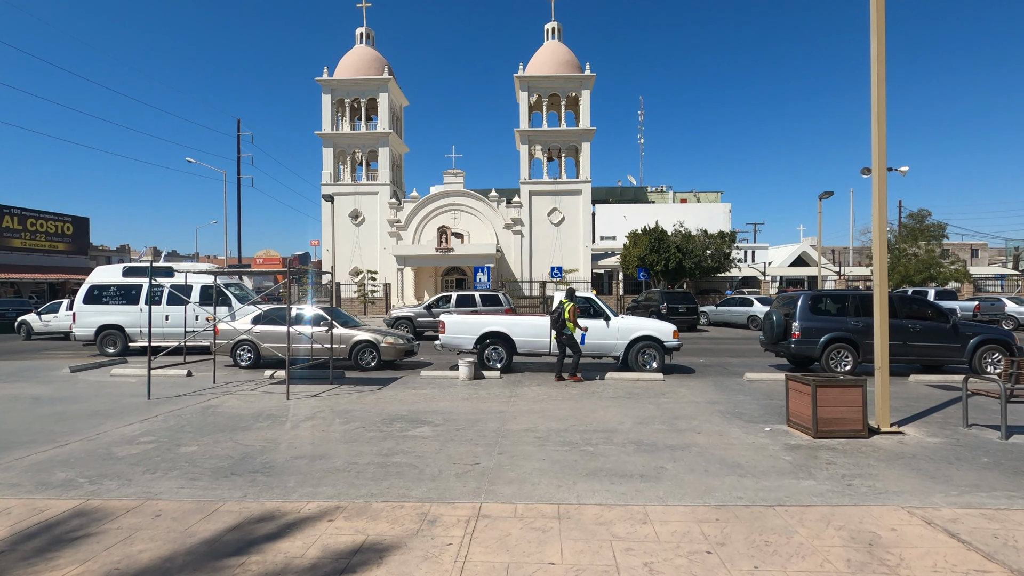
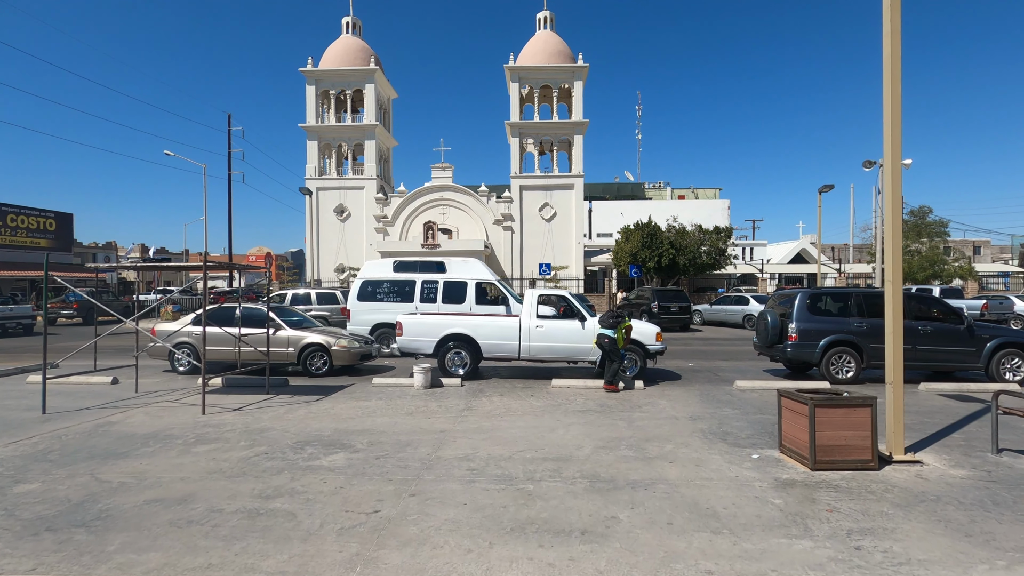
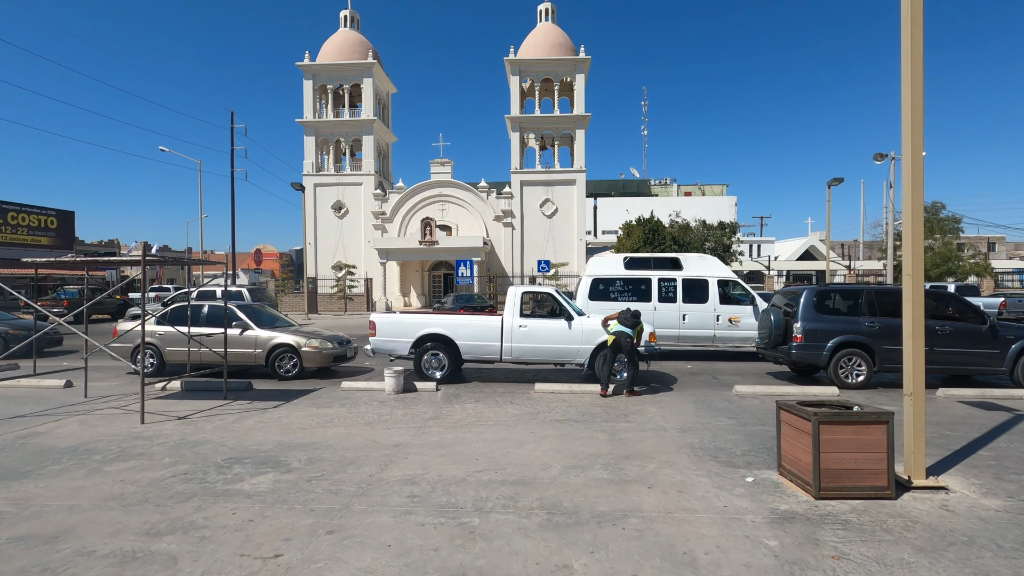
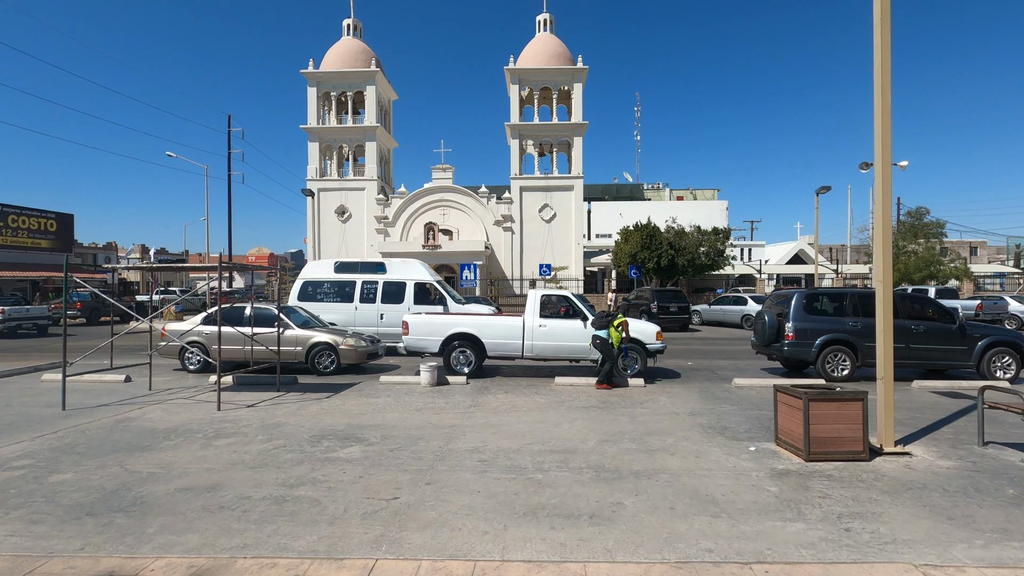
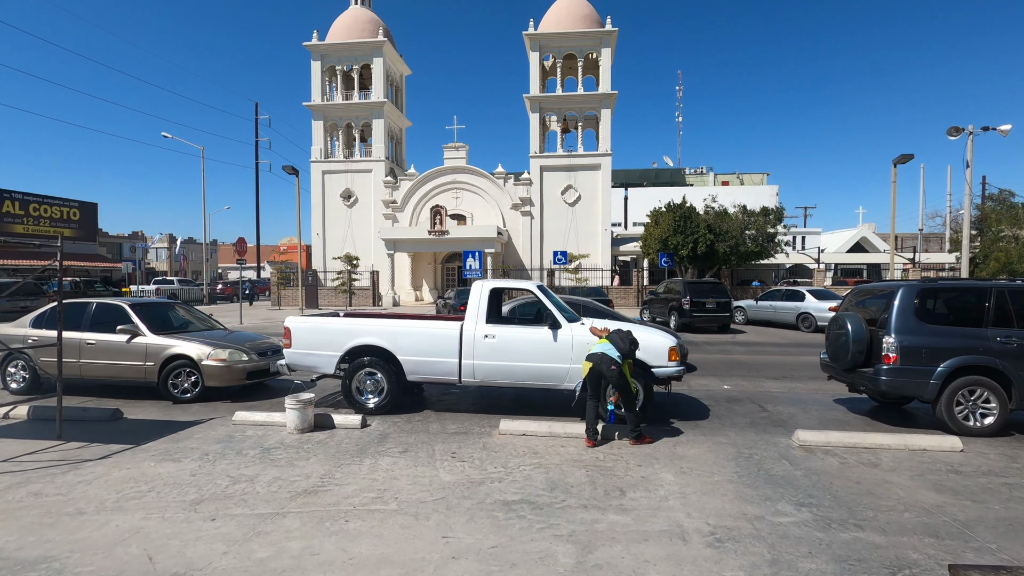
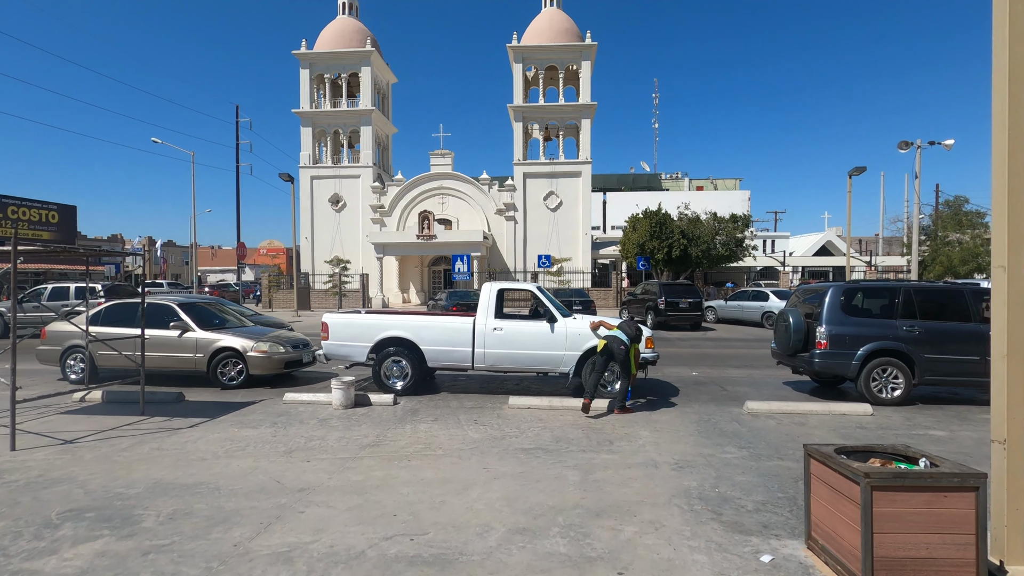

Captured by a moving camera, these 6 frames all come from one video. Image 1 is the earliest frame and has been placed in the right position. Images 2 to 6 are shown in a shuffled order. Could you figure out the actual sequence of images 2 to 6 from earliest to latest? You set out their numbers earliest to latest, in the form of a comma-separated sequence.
4, 2, 3, 6, 5
